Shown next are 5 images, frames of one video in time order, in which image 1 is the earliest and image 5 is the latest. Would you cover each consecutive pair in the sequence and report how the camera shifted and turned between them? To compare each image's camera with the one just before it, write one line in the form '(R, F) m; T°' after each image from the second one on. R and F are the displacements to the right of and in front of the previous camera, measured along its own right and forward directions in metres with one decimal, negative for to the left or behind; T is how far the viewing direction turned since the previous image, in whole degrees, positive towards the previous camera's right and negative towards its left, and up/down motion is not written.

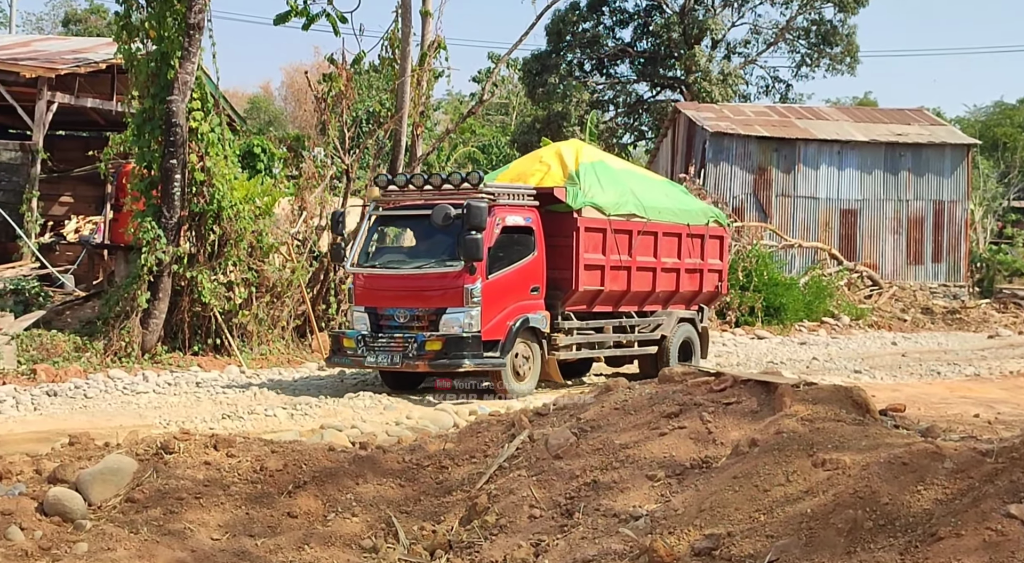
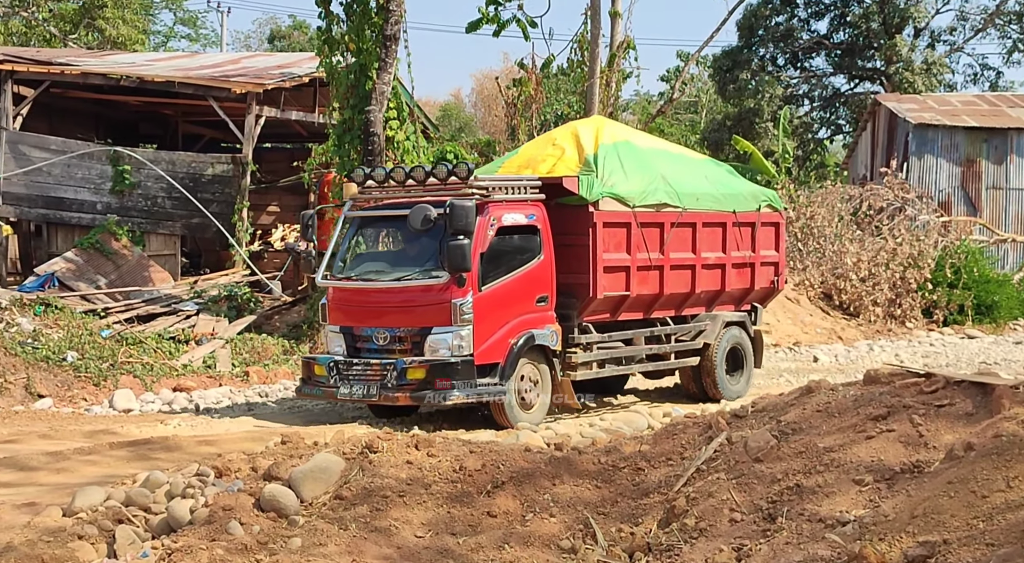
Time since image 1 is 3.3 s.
(-0.1, 0.0) m; -8°
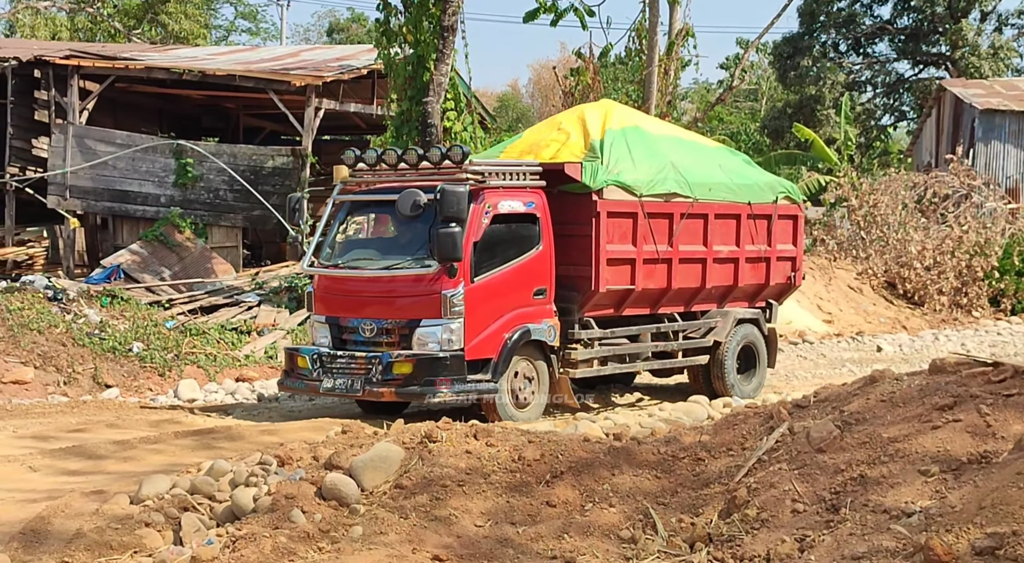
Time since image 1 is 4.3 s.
(0.0, 0.0) m; -2°
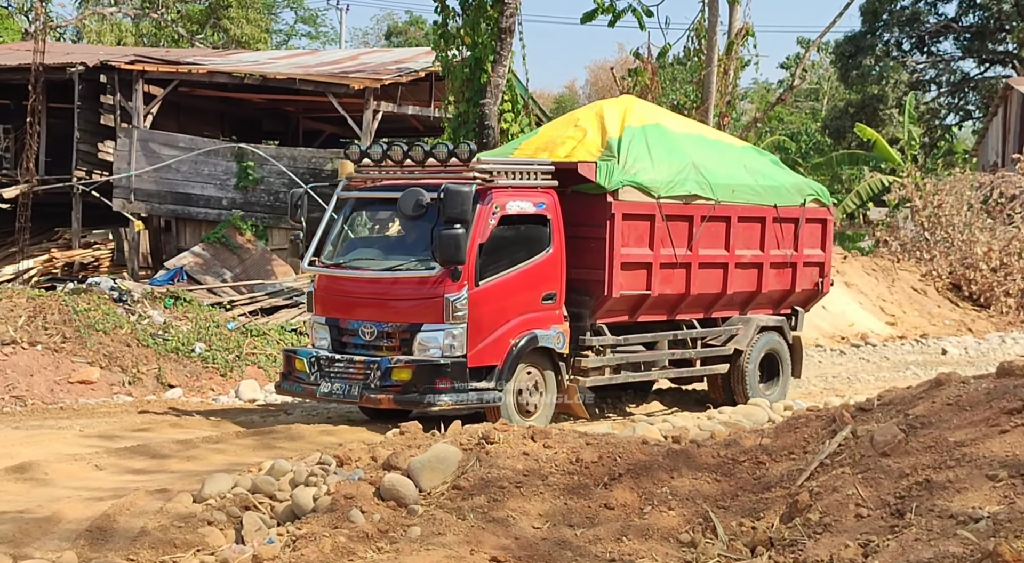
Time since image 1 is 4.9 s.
(0.0, 0.0) m; -2°
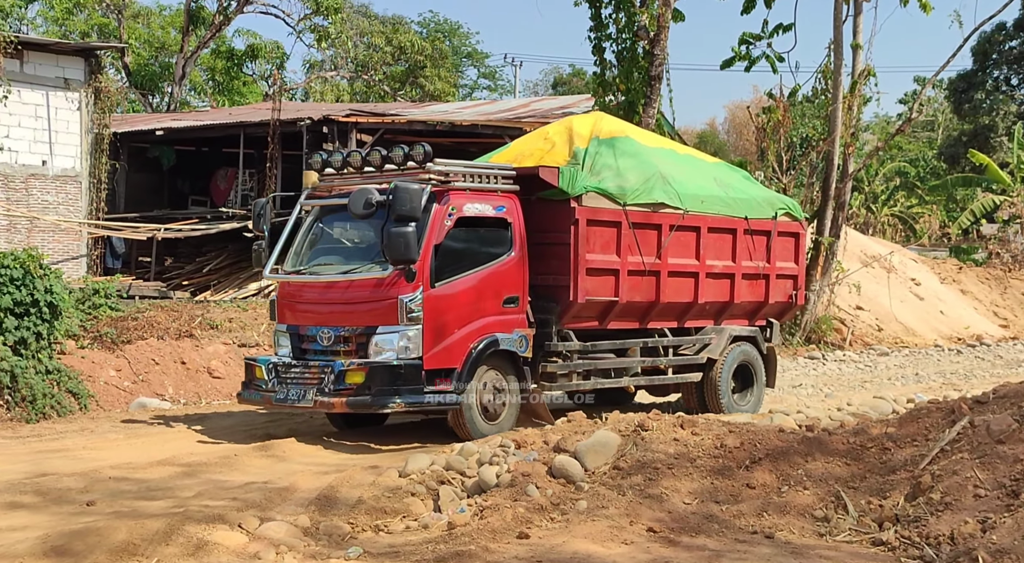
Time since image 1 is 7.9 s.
(0.0, -2.2) m; -6°
